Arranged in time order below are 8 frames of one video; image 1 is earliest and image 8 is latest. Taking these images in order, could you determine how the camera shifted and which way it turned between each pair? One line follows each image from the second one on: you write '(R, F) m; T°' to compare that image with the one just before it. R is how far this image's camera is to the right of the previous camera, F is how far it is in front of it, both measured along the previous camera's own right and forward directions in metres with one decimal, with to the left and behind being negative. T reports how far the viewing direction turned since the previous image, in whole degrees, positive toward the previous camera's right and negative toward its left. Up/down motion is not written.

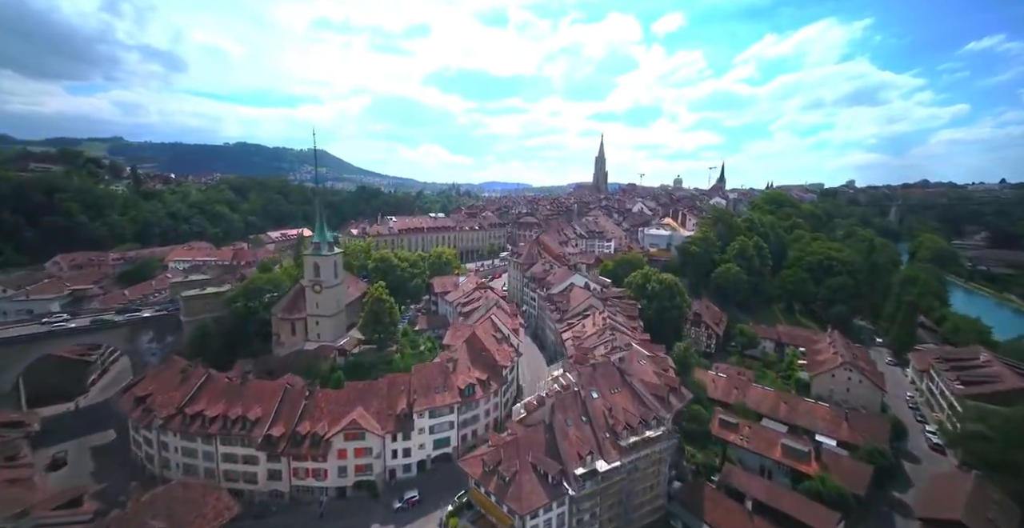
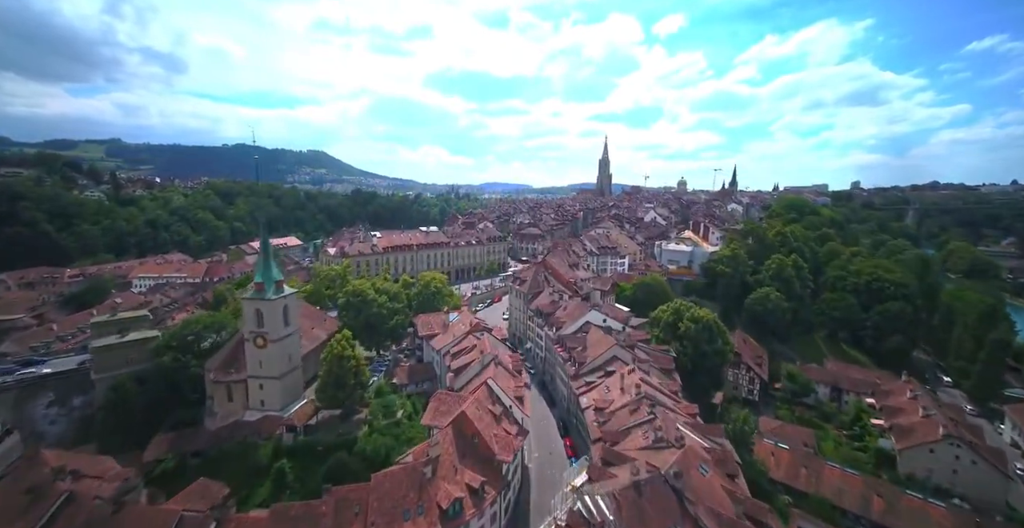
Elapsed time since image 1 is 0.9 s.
(-0.1, +7.4) m; 0°
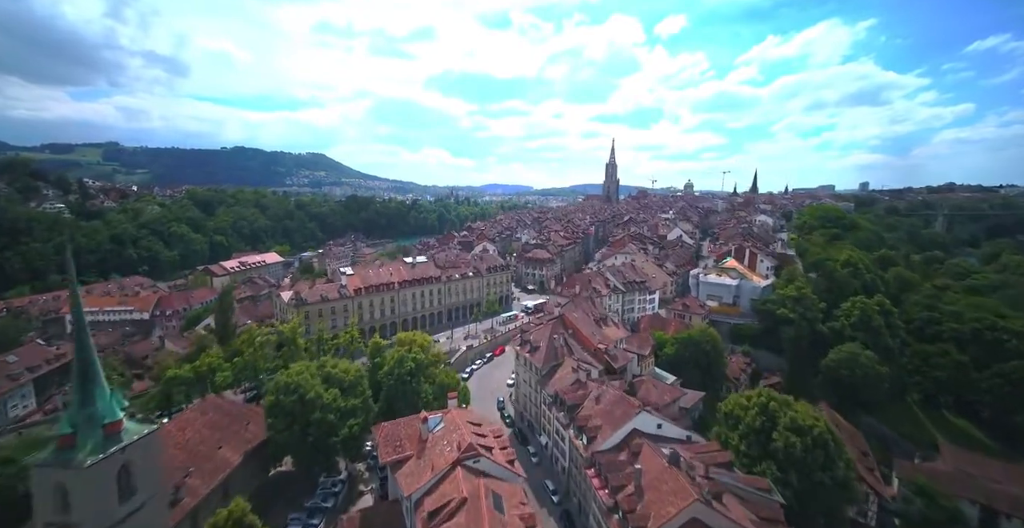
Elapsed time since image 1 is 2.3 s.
(-0.4, +10.9) m; 0°
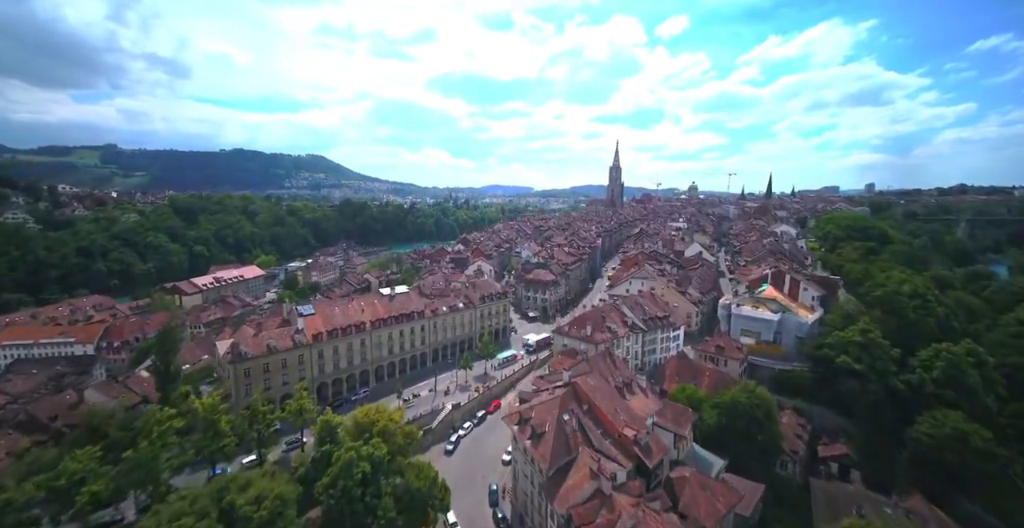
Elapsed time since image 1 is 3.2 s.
(+0.3, +7.8) m; 0°
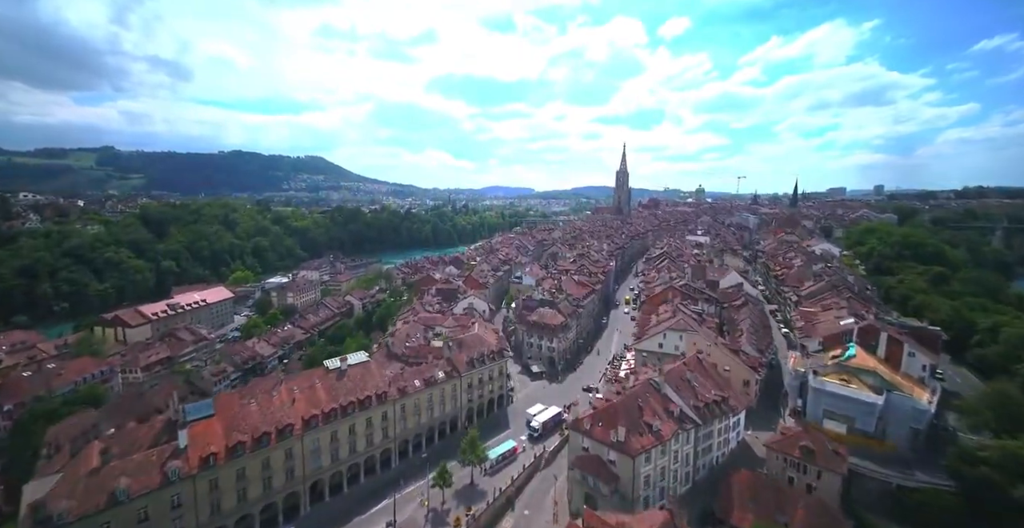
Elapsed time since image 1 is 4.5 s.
(+0.2, +11.2) m; 0°
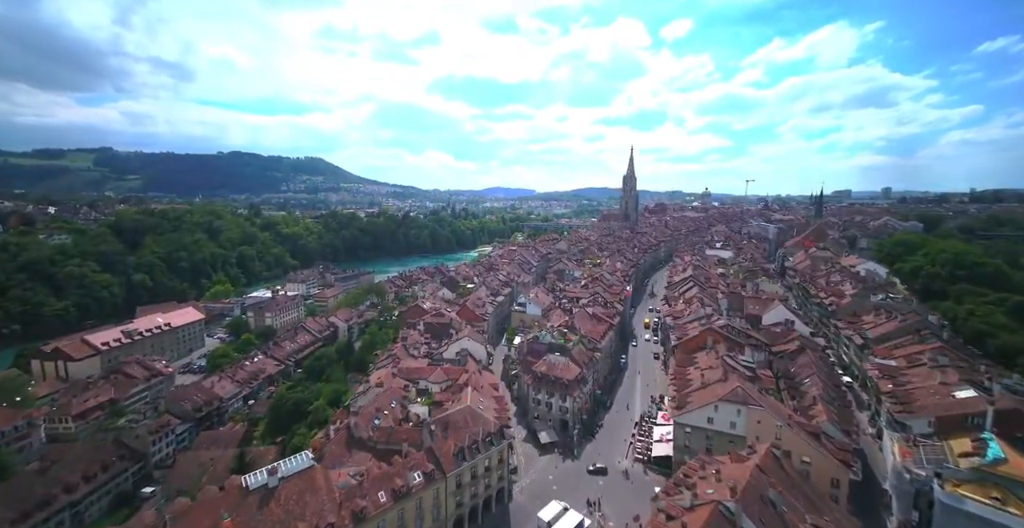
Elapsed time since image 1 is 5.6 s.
(-0.2, +8.8) m; 0°
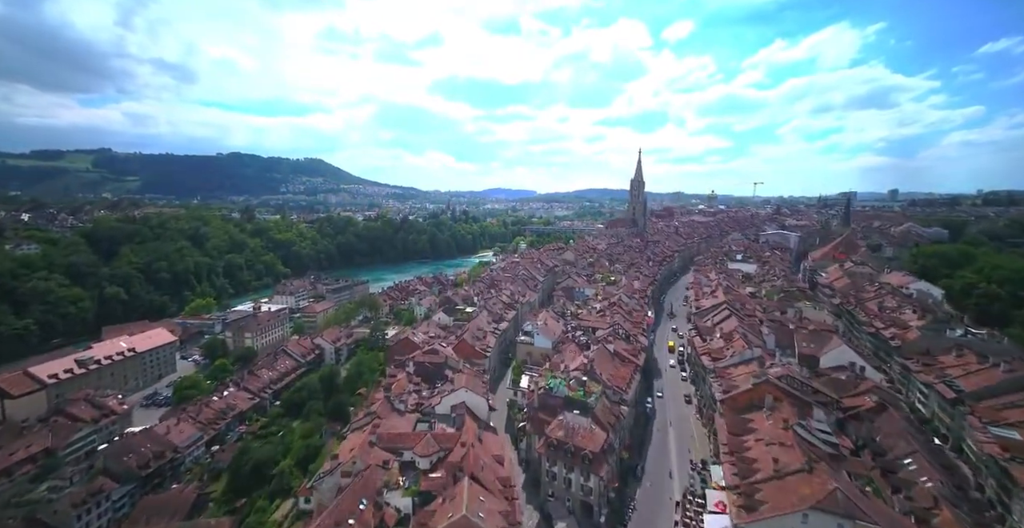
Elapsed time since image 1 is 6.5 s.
(-0.5, +7.6) m; 0°
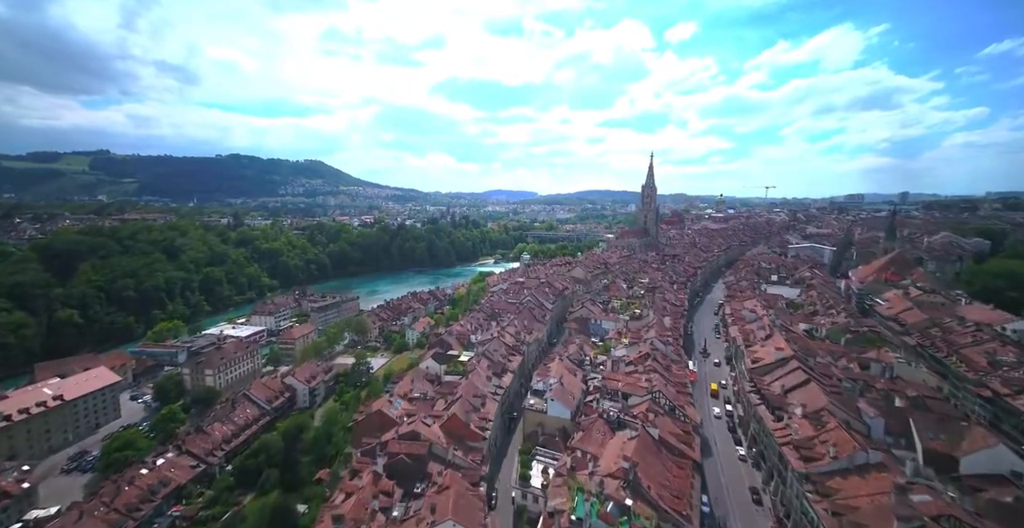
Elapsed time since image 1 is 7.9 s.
(-0.5, +11.0) m; 0°
